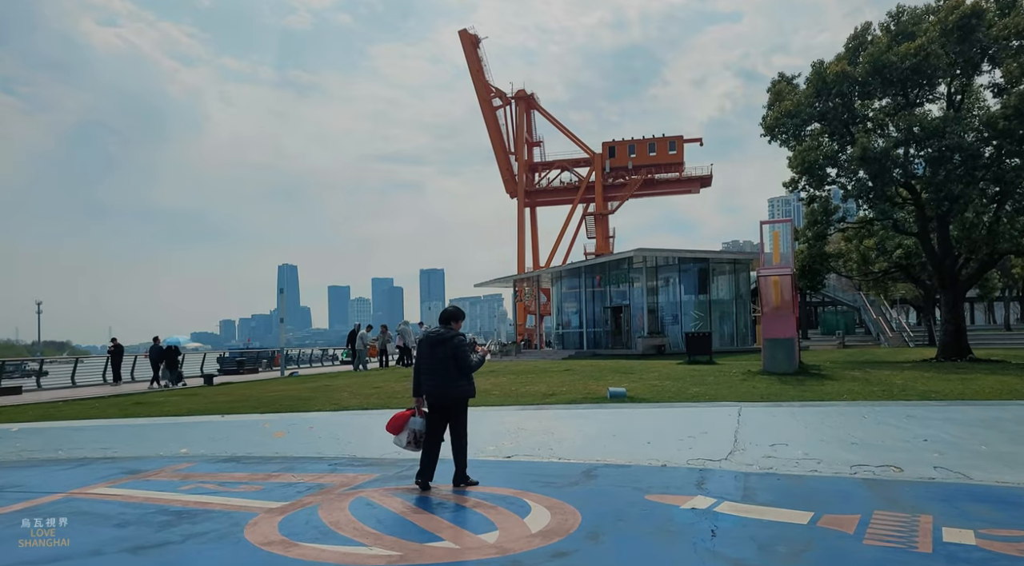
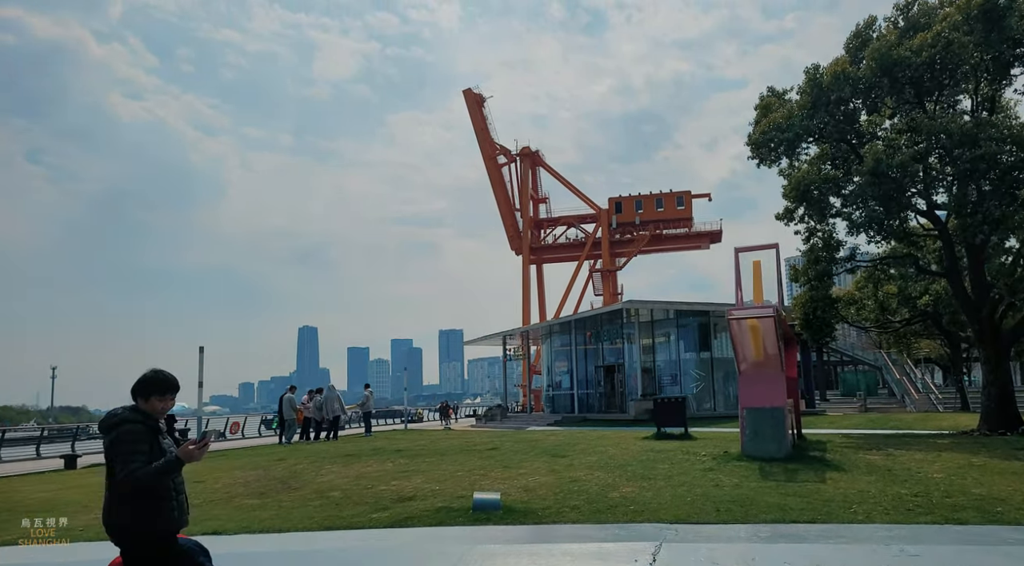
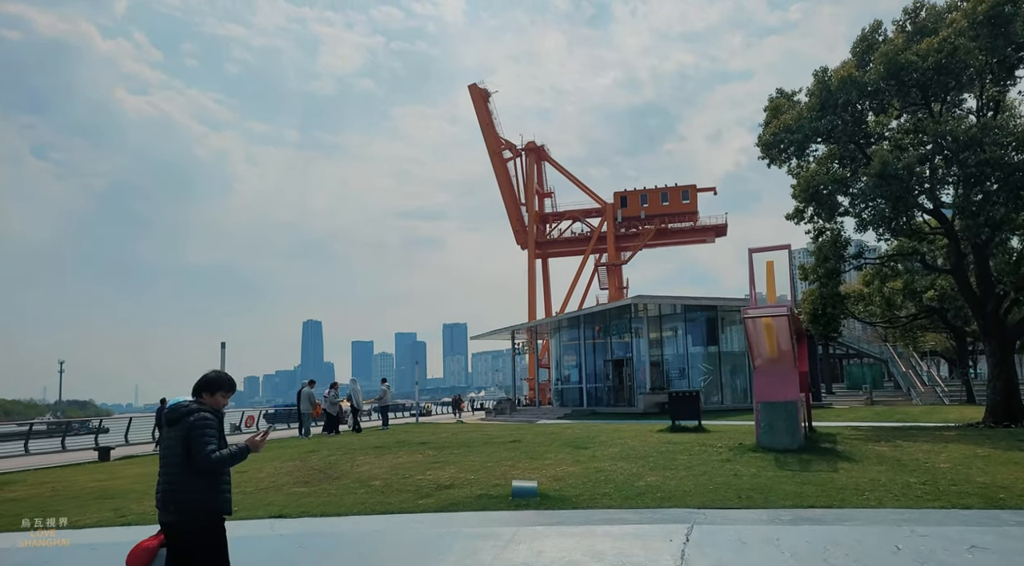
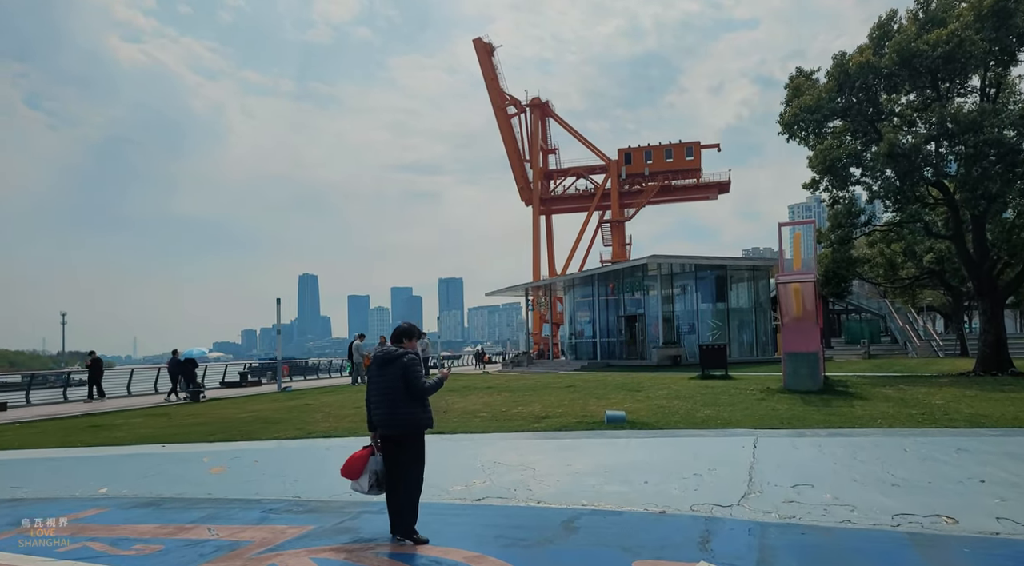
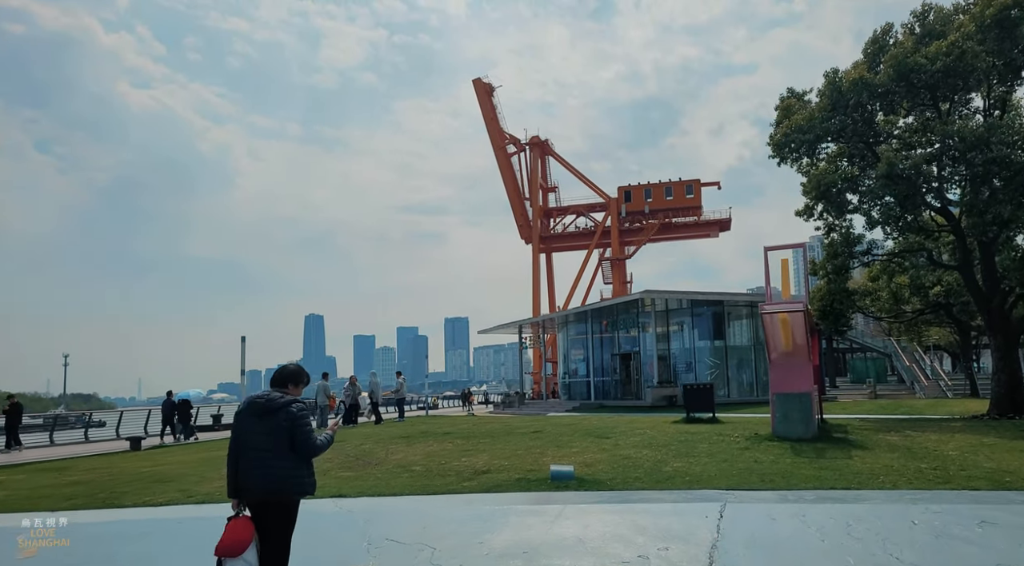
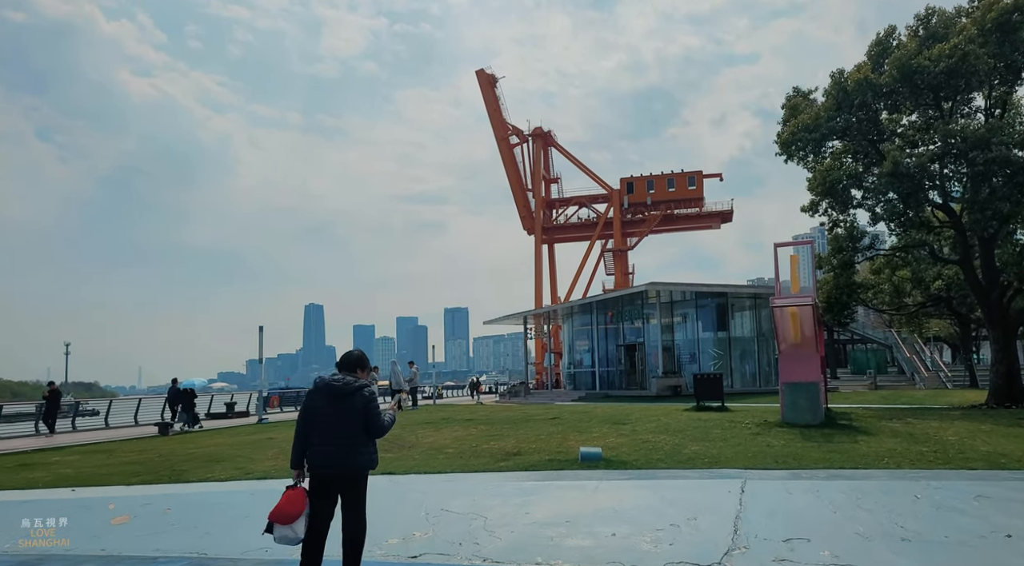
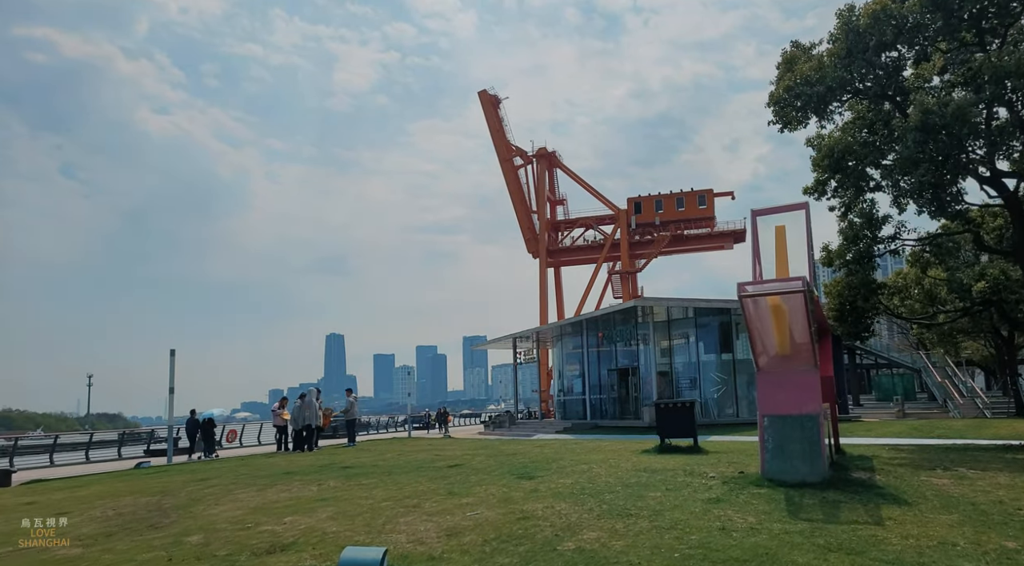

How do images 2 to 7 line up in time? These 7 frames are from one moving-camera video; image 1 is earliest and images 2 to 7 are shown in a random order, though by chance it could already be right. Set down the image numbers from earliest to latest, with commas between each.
4, 6, 5, 3, 2, 7
